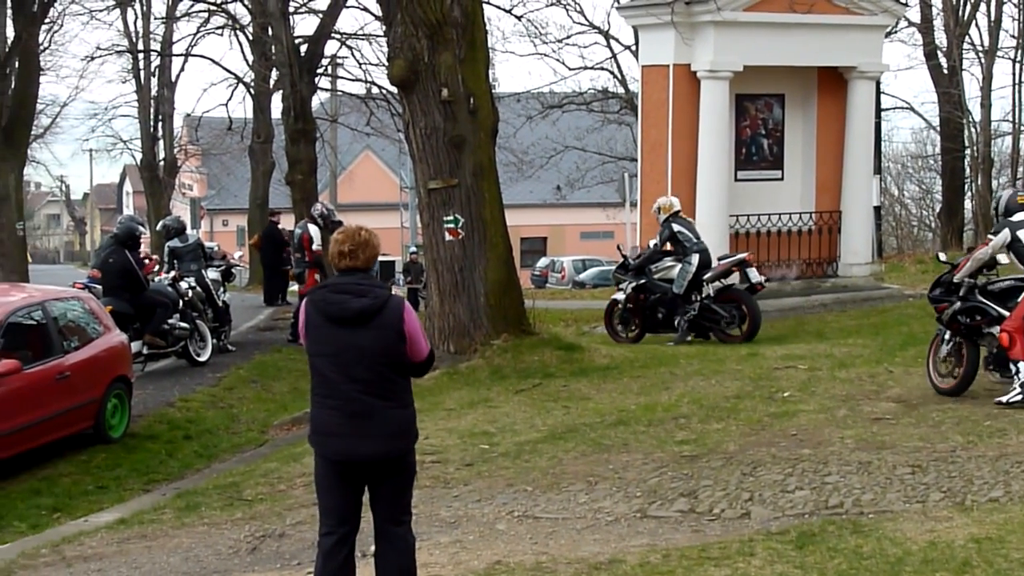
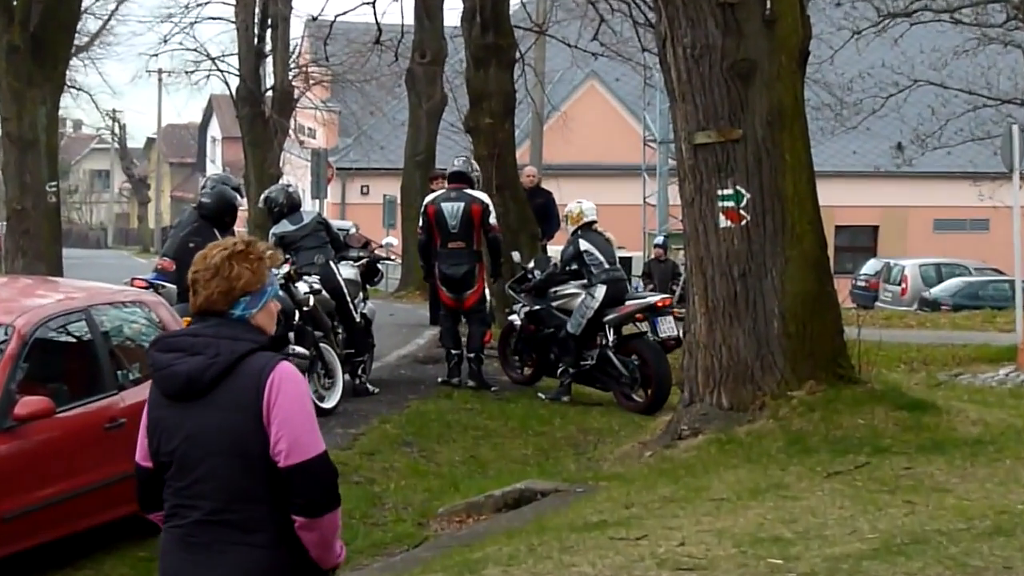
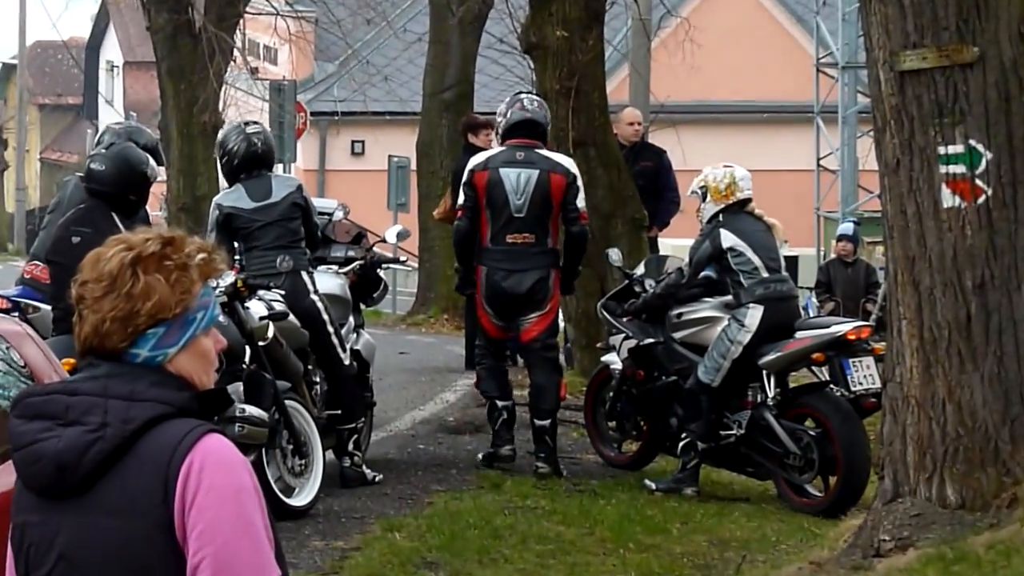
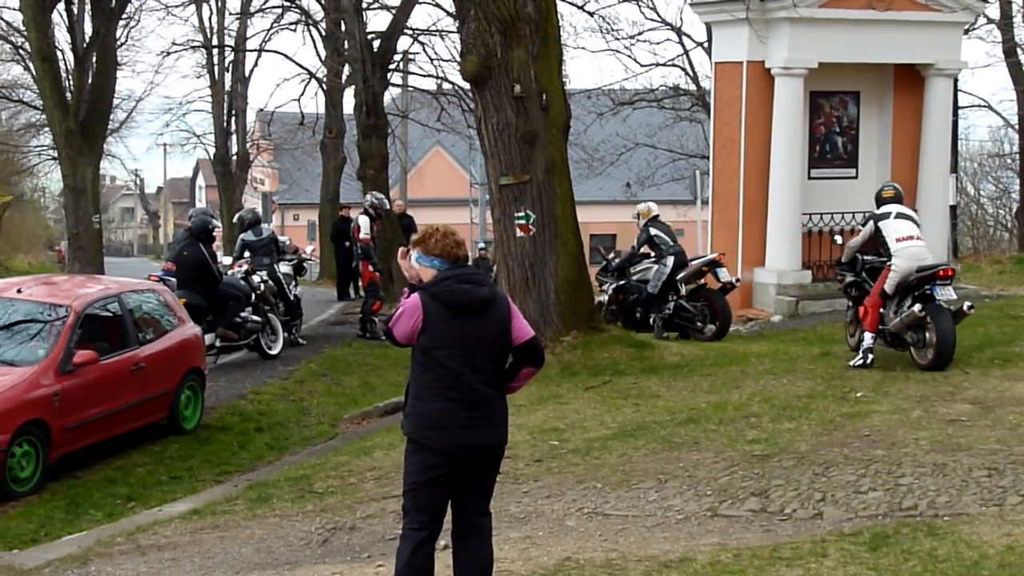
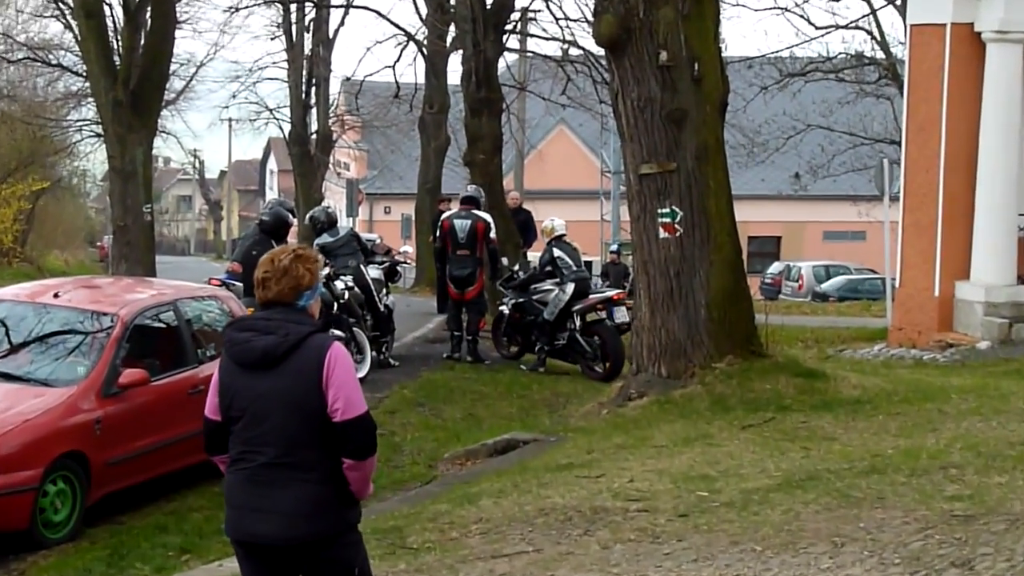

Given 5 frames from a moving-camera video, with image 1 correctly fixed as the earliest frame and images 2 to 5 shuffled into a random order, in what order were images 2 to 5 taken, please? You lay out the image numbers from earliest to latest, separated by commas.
4, 5, 2, 3
